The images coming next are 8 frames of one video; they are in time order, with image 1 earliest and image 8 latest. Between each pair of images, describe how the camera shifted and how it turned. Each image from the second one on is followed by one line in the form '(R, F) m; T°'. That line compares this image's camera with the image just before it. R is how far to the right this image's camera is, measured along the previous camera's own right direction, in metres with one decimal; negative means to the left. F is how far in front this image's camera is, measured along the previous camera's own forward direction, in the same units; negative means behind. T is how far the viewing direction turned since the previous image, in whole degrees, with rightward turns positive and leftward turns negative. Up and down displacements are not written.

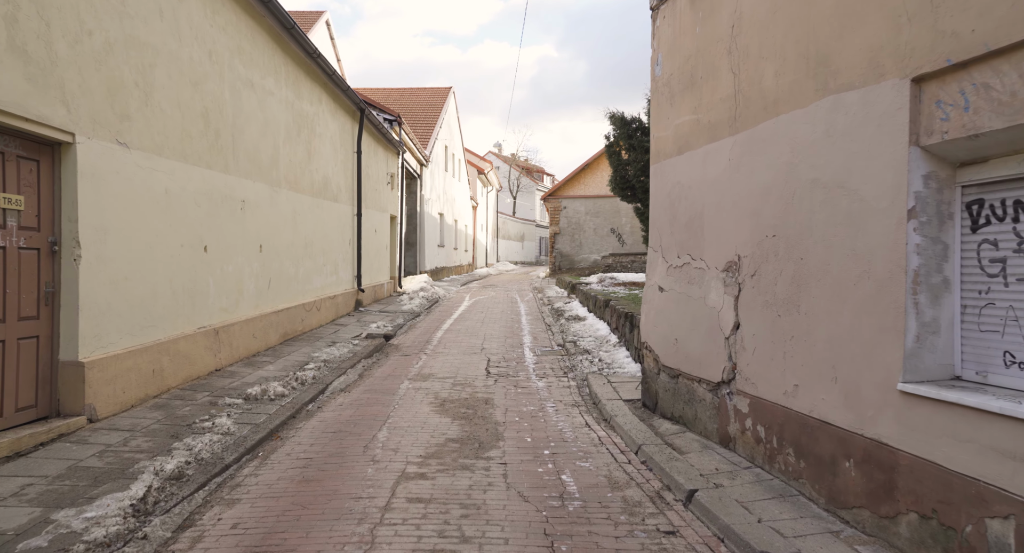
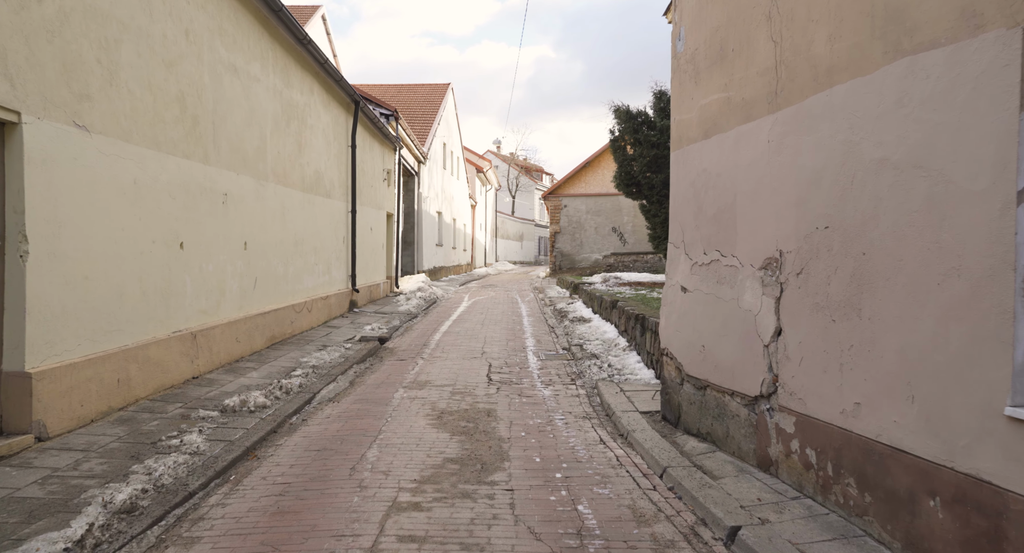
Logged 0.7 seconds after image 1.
(-0.1, +0.7) m; 0°
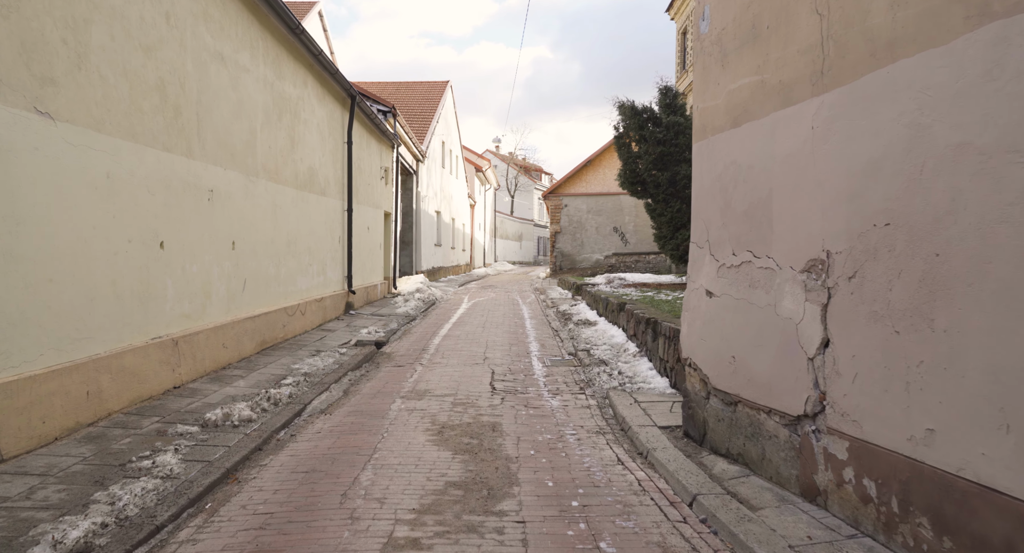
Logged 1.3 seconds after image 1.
(-0.1, +0.5) m; 0°
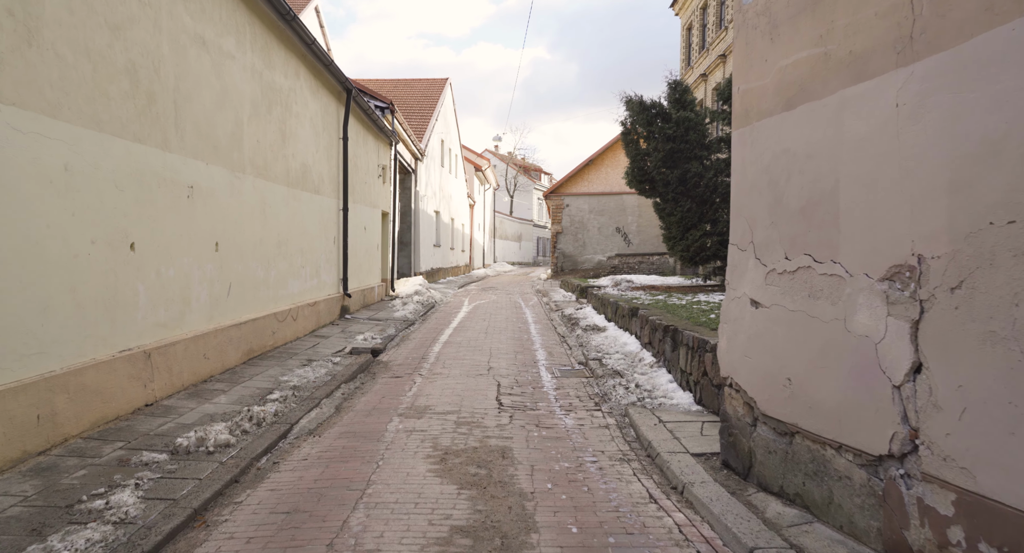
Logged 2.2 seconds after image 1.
(-0.1, +0.7) m; 0°
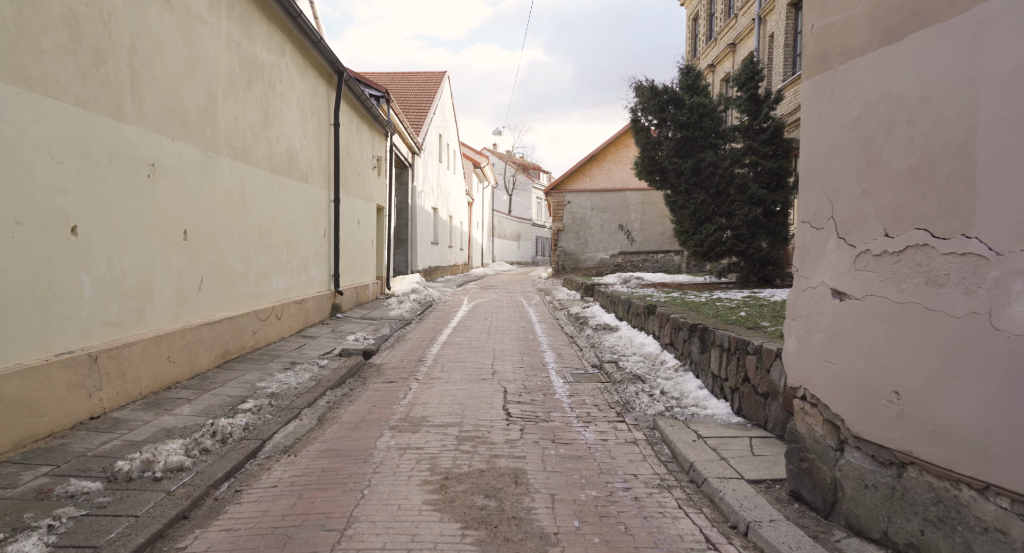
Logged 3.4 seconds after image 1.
(-0.1, +0.9) m; 0°
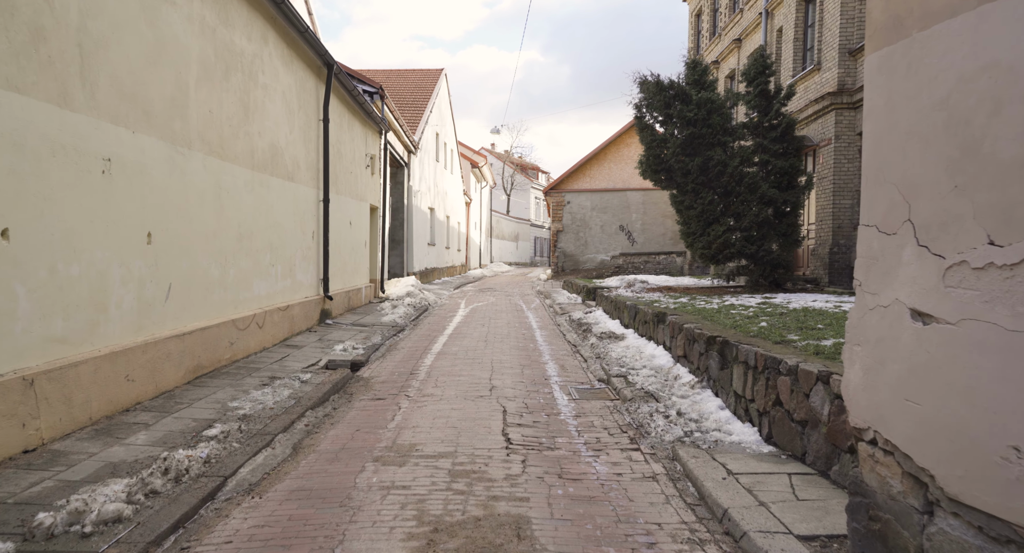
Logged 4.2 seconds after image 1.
(0.0, +0.7) m; 0°
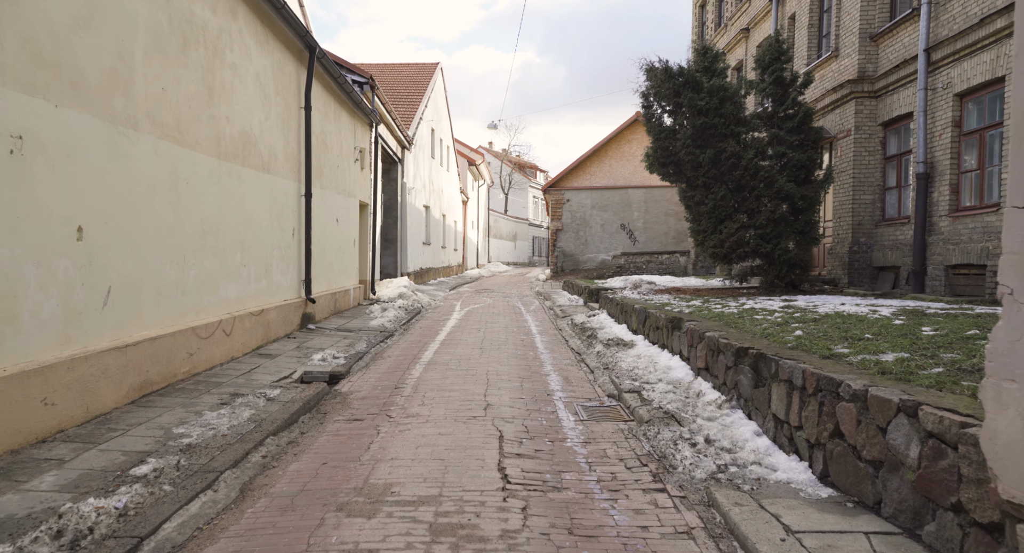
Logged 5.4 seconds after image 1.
(0.0, +1.0) m; 0°
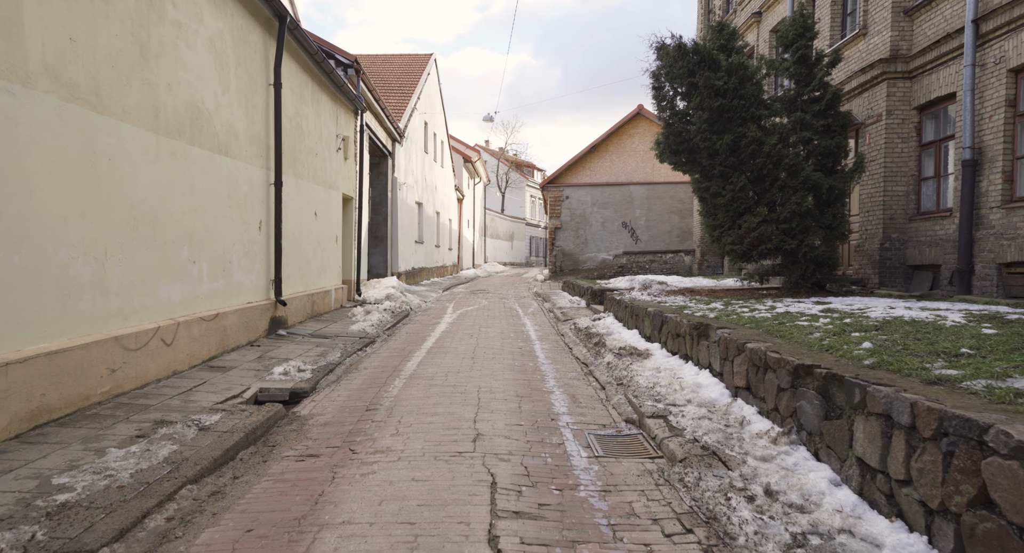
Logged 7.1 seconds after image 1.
(0.0, +1.4) m; 0°
